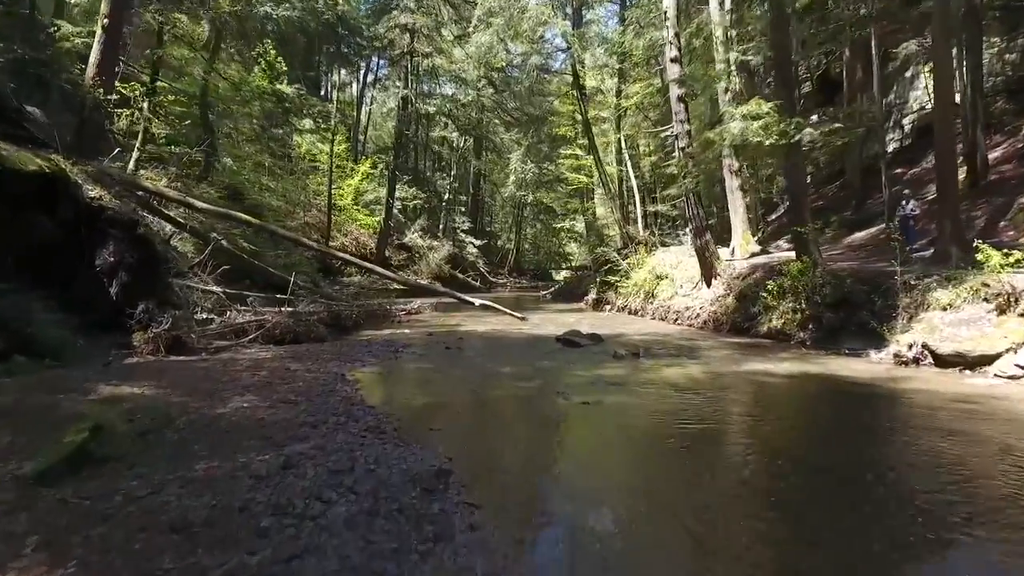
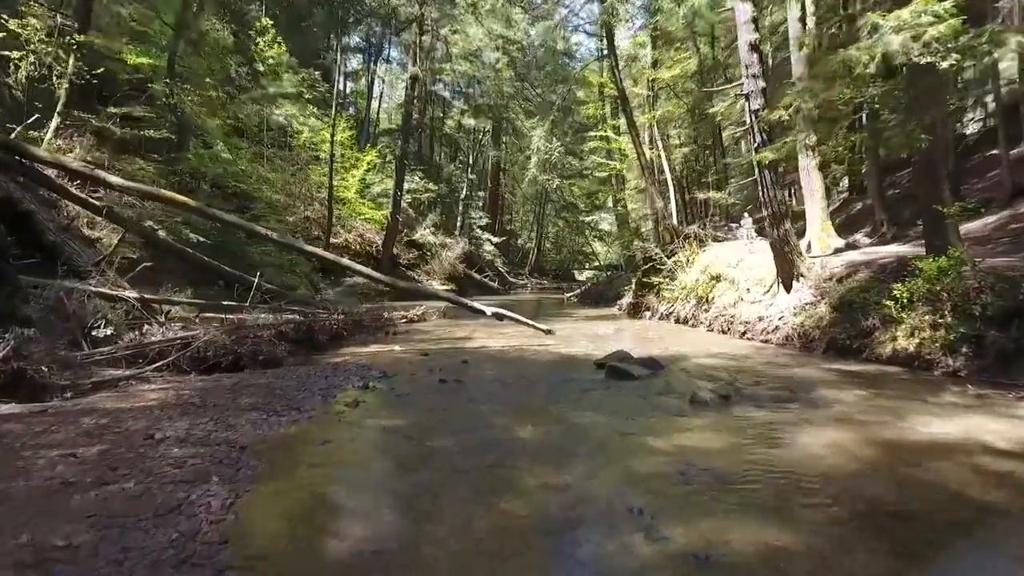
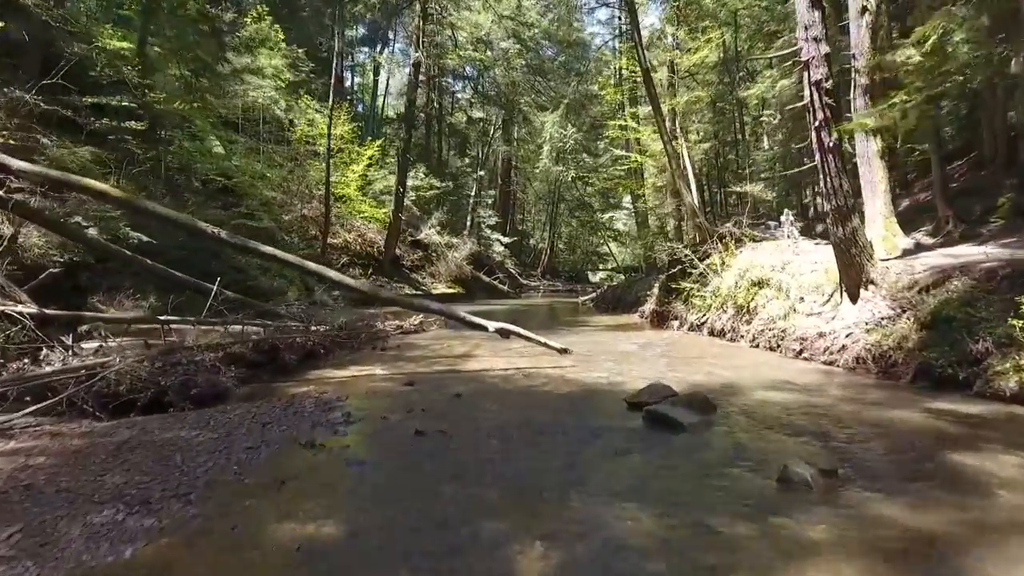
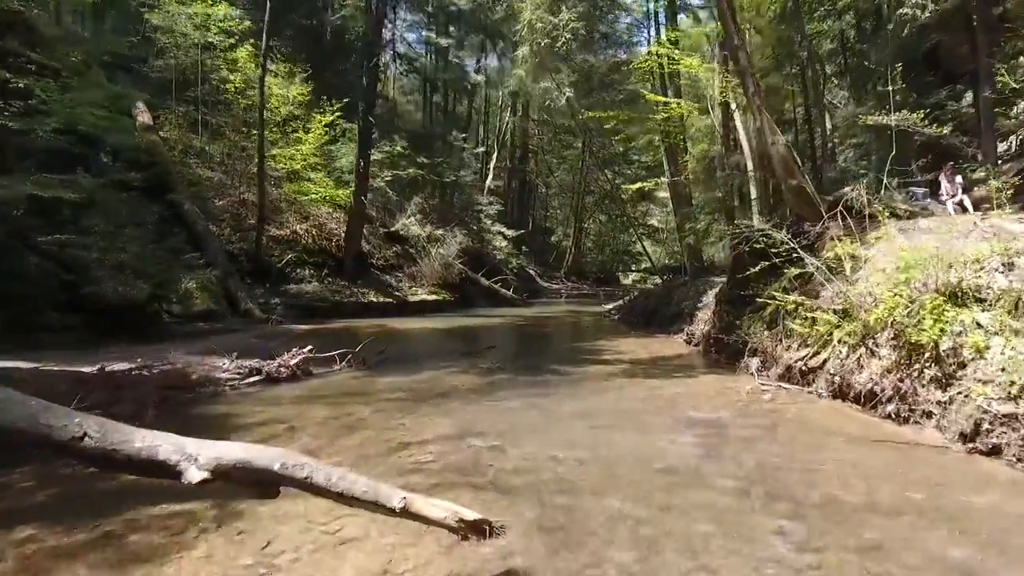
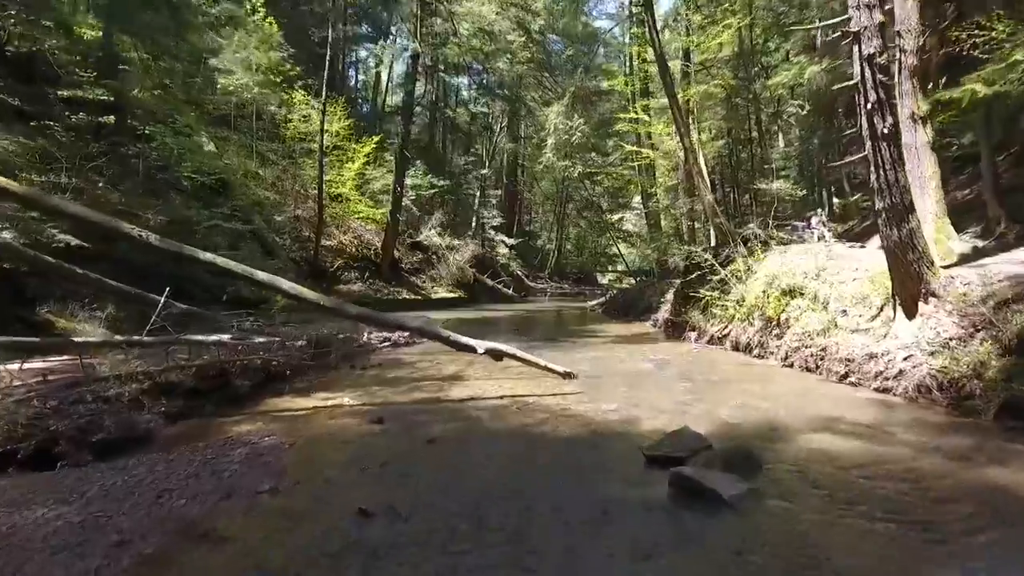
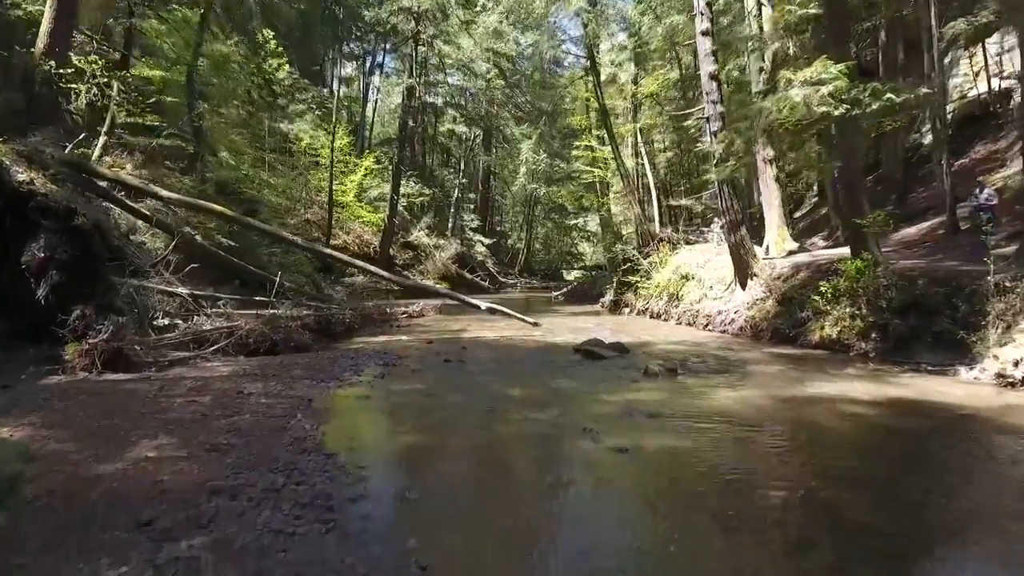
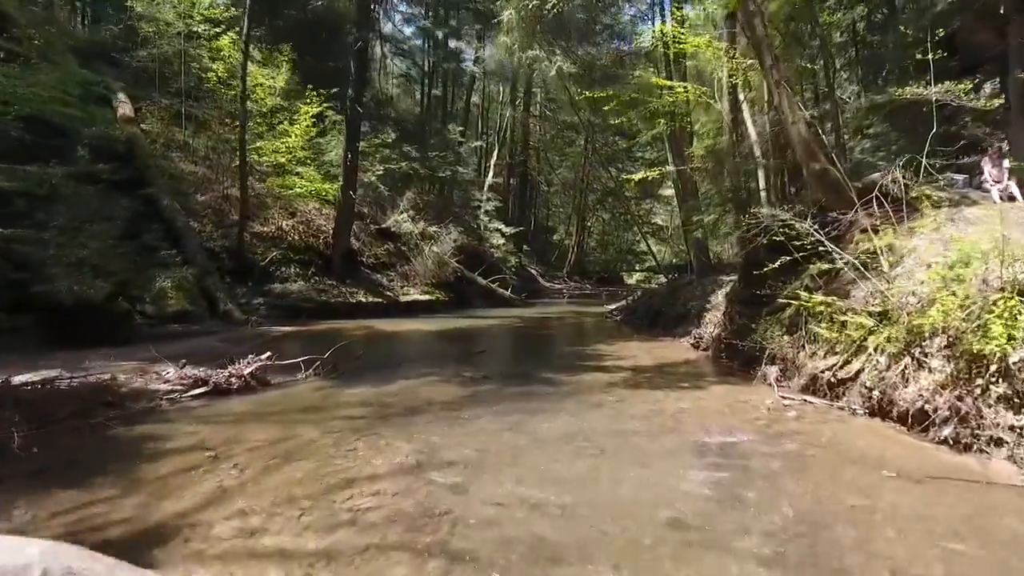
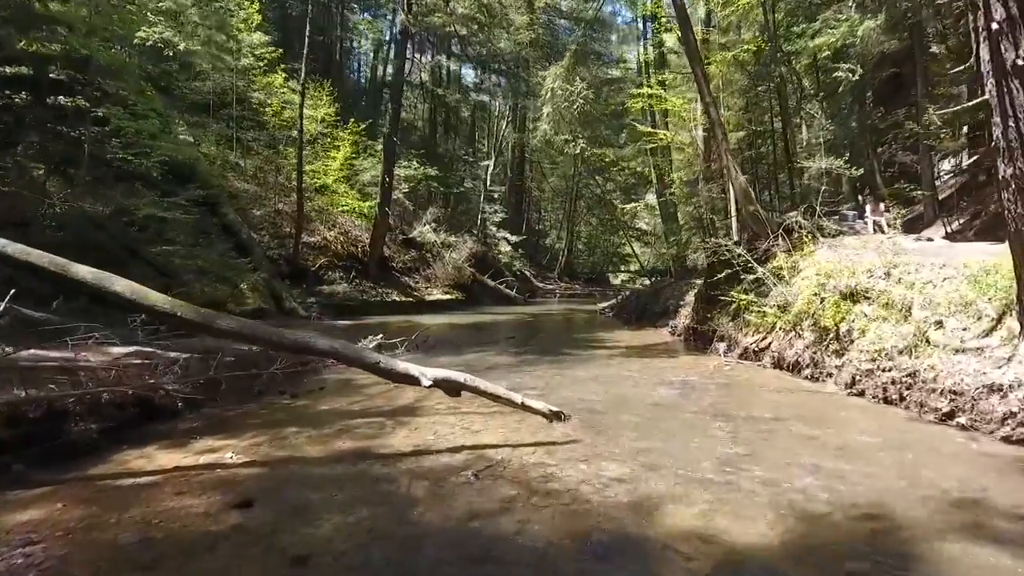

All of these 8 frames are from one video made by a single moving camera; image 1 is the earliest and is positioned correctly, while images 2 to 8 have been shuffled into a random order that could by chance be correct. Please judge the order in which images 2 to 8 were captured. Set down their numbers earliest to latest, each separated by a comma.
6, 2, 3, 5, 8, 4, 7
